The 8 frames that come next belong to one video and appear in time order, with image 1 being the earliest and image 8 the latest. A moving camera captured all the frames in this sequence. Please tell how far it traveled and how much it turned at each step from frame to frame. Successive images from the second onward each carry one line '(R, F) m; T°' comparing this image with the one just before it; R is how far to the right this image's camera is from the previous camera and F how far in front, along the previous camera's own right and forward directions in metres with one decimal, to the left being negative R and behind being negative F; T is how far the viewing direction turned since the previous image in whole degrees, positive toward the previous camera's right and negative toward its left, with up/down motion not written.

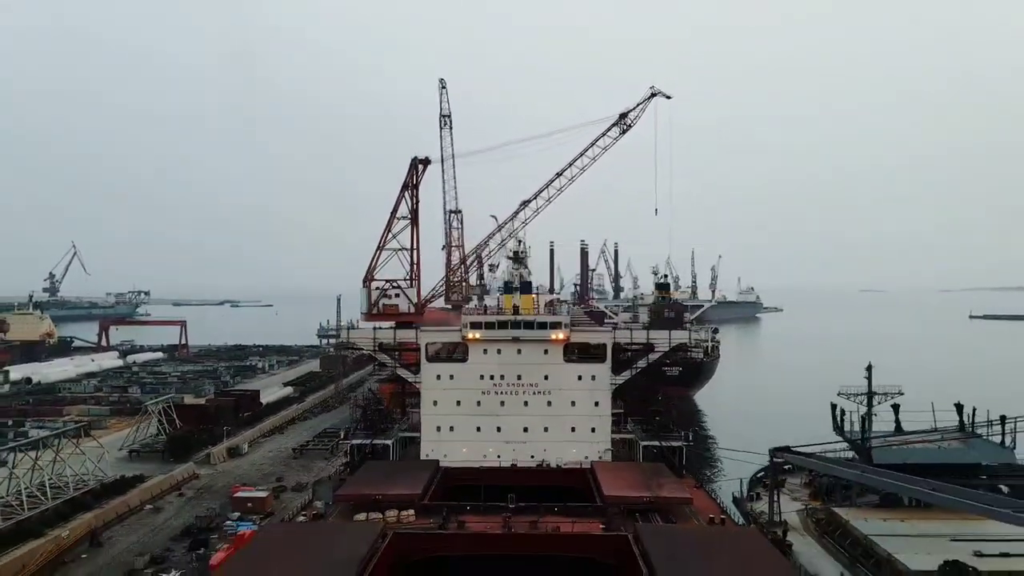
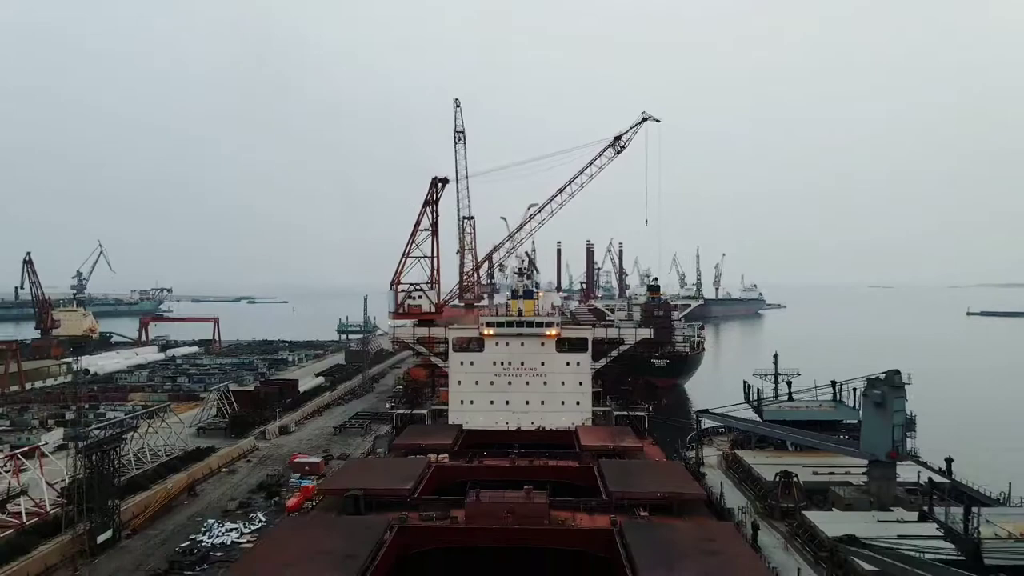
(+0.1, -3.2) m; -1°
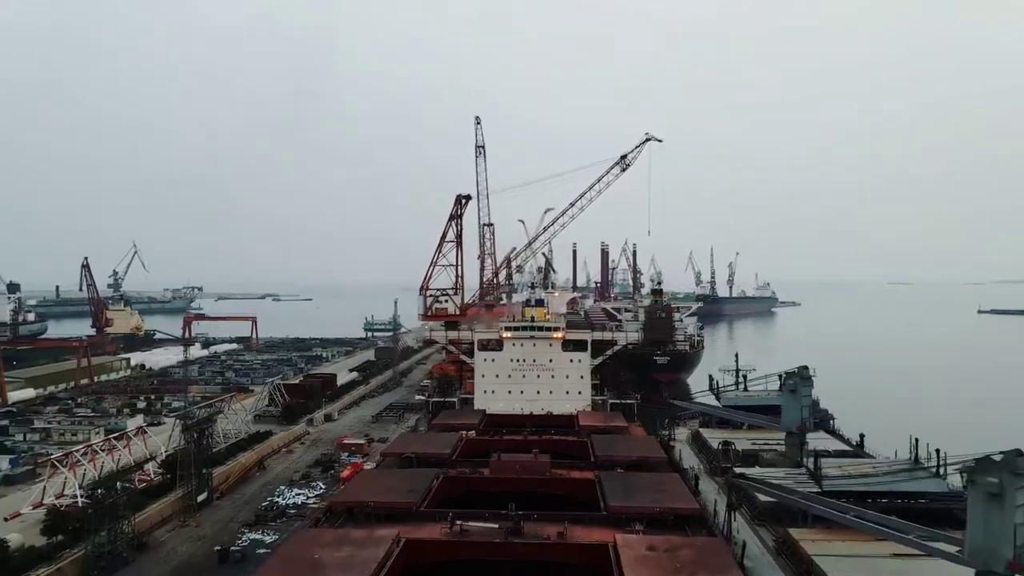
(+0.1, -3.0) m; -2°
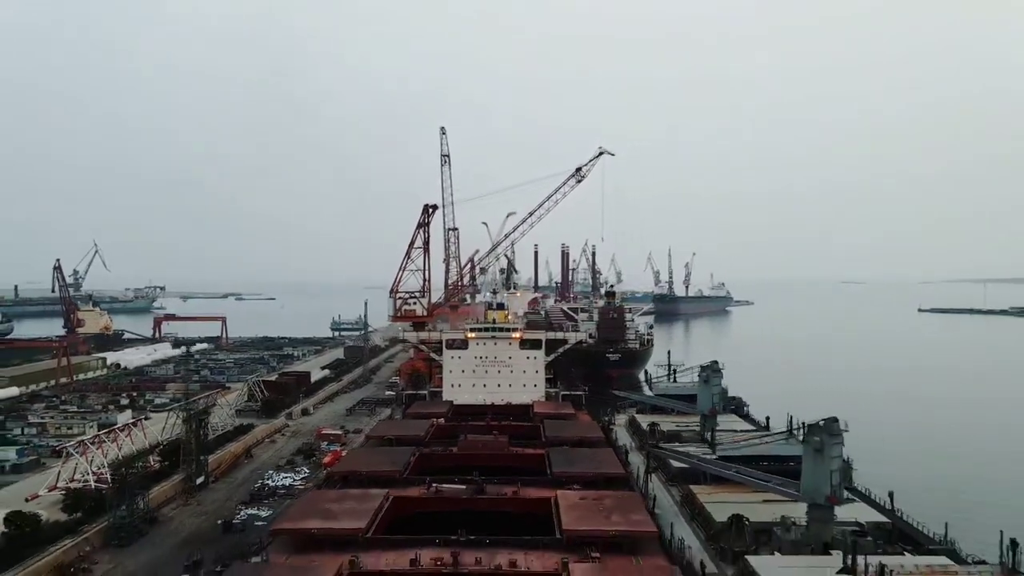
(0.0, -2.3) m; +3°
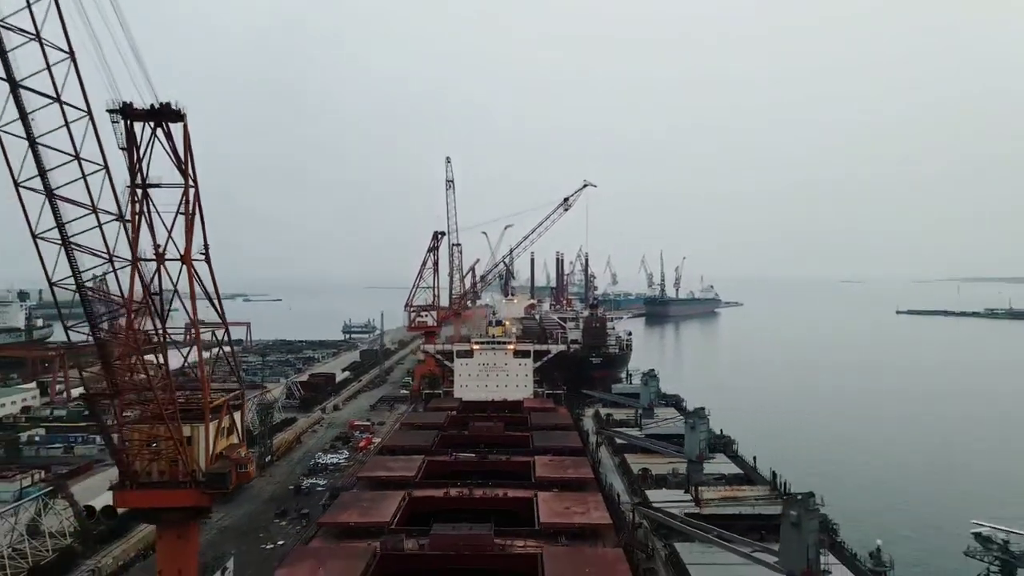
(+0.1, -5.3) m; 0°
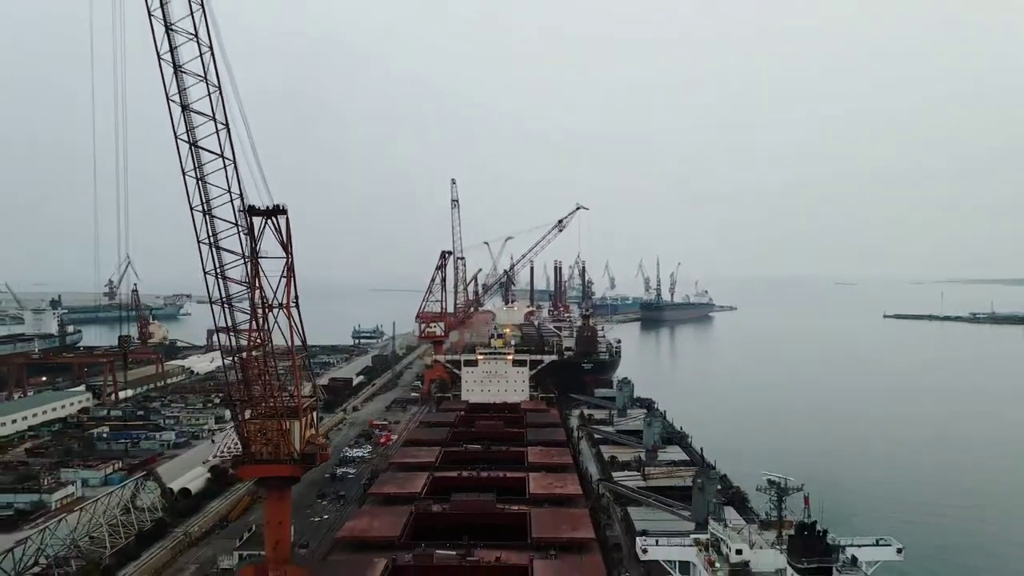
(+0.1, -4.1) m; 0°
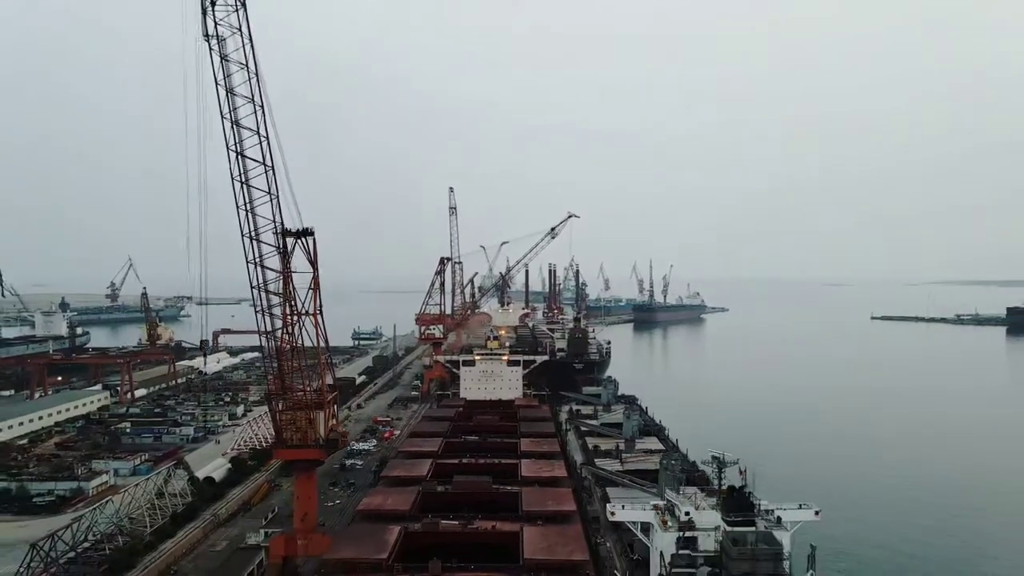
(+0.1, -2.2) m; 0°
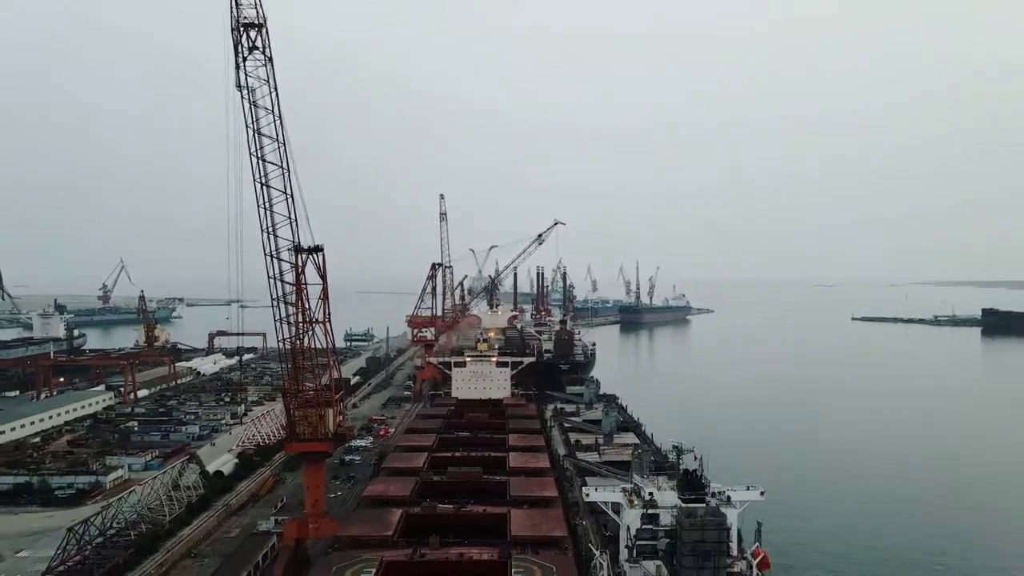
(0.0, -1.9) m; +1°
